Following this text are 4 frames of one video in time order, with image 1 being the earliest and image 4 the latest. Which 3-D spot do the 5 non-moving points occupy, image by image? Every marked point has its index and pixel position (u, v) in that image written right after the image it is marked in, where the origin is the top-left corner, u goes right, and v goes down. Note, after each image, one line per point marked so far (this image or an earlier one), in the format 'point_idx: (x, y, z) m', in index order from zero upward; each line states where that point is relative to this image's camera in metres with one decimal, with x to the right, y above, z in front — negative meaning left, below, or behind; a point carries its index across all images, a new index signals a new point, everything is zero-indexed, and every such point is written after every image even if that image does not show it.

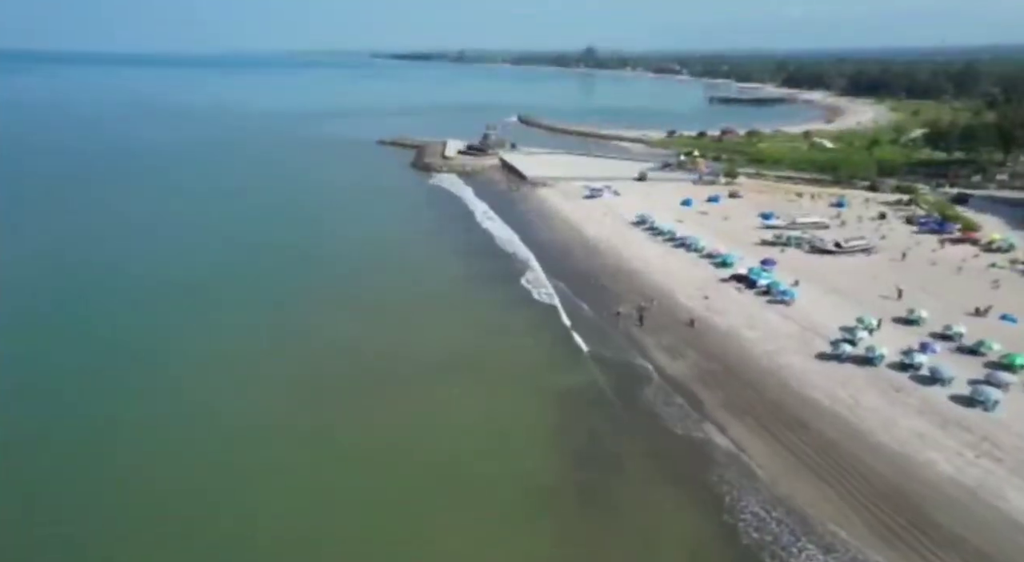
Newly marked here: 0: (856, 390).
0: (+9.1, -2.9, +19.2) m
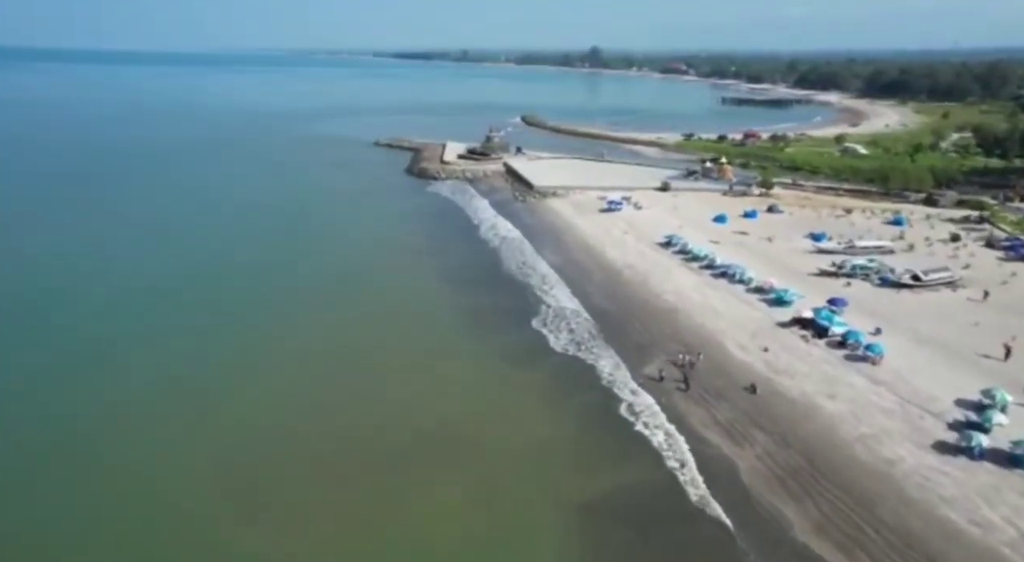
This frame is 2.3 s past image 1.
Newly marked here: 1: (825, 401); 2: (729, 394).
0: (+9.4, -4.3, +13.6) m
1: (+7.9, -3.0, +18.3) m
2: (+5.8, -3.0, +19.2) m
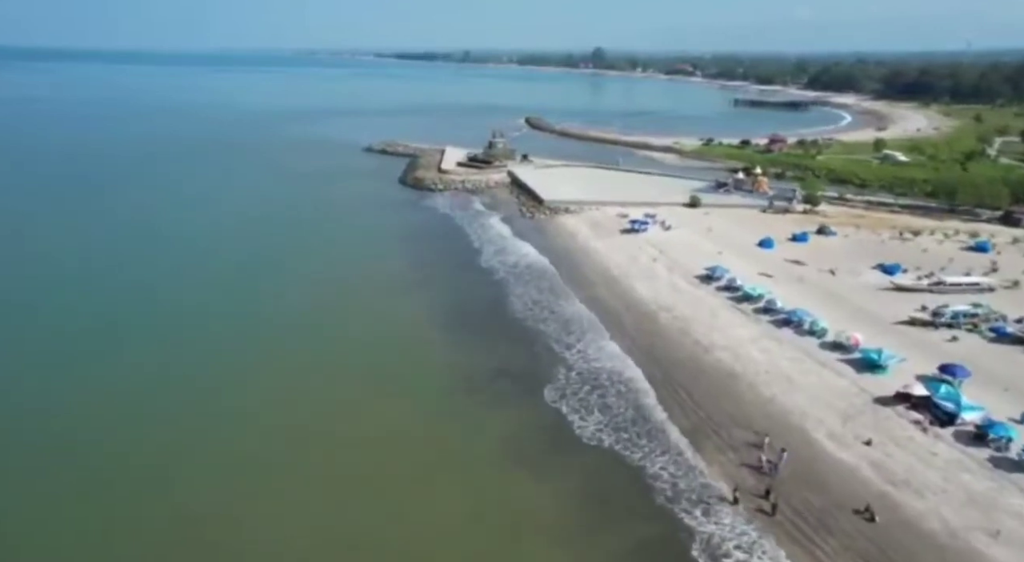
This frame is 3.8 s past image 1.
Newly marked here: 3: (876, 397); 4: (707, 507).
0: (+9.6, -5.8, +7.8) m
1: (+8.2, -4.6, +12.5) m
2: (+6.1, -4.5, +13.5) m
3: (+8.9, -2.8, +17.7) m
4: (+3.7, -4.4, +14.5) m
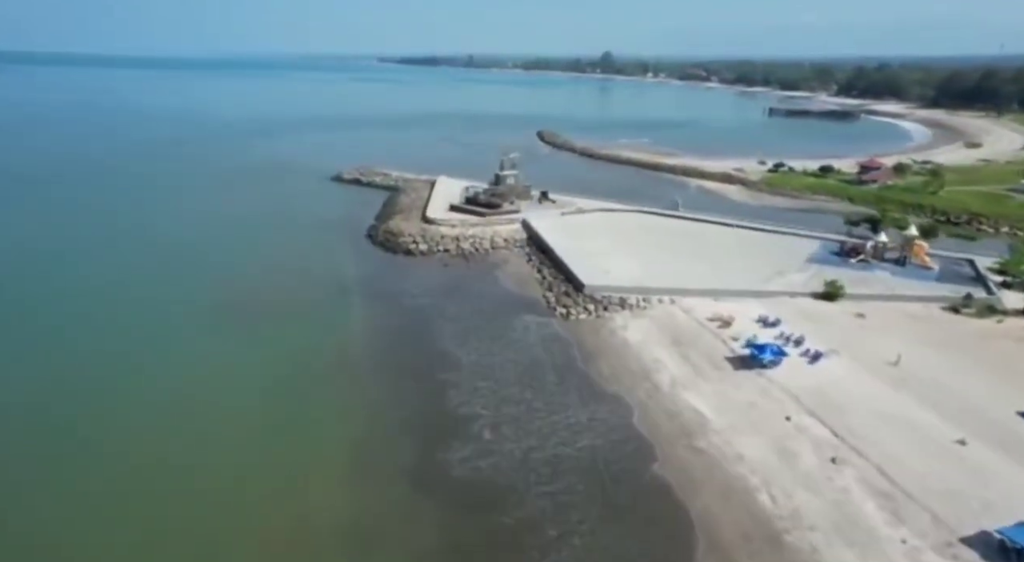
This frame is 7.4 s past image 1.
0: (+10.2, -10.3, -7.9) m
1: (+8.8, -9.1, -3.2) m
2: (+6.7, -9.0, -2.2) m
3: (+9.5, -7.4, +2.0) m
4: (+4.3, -8.9, -1.2) m
